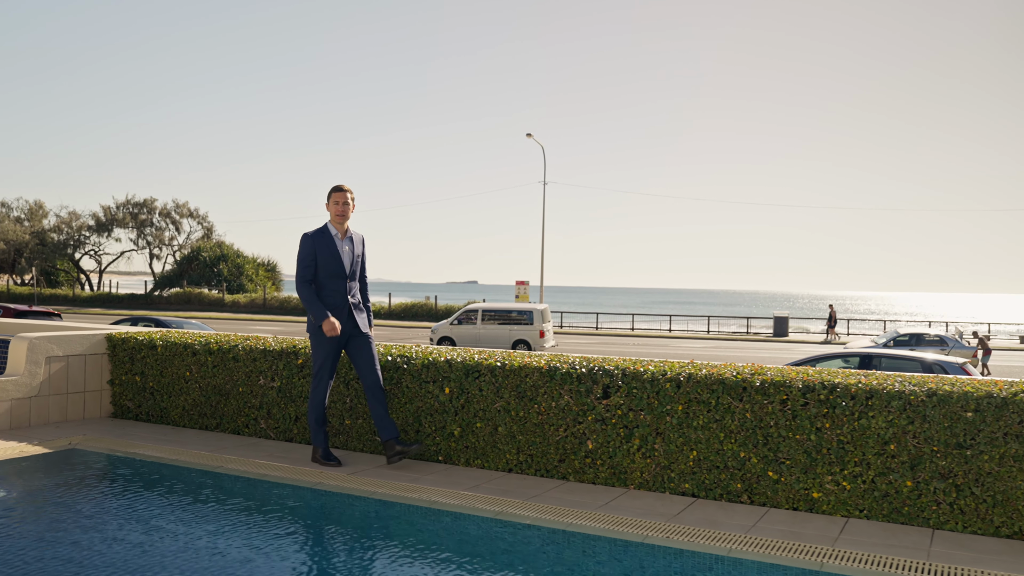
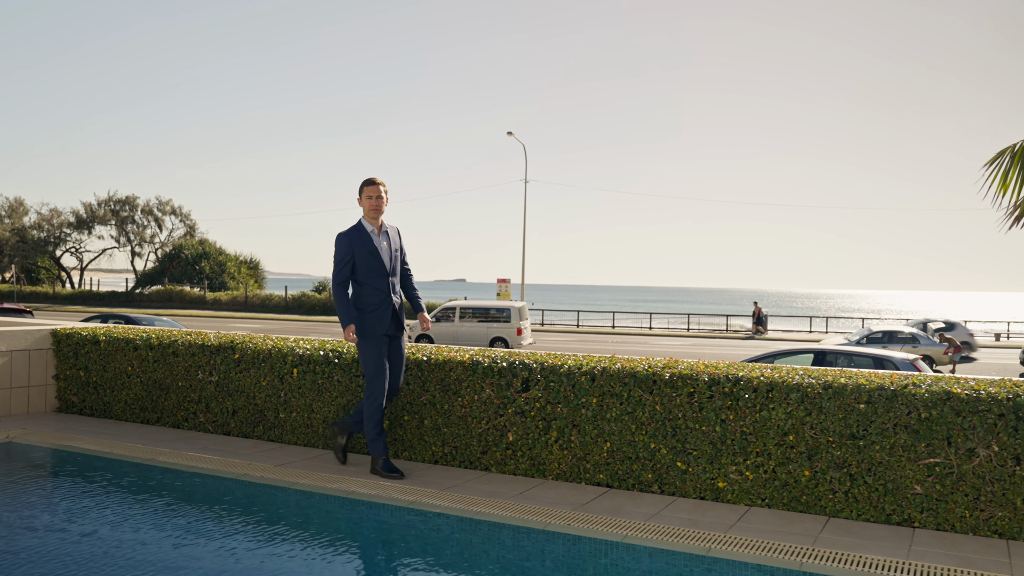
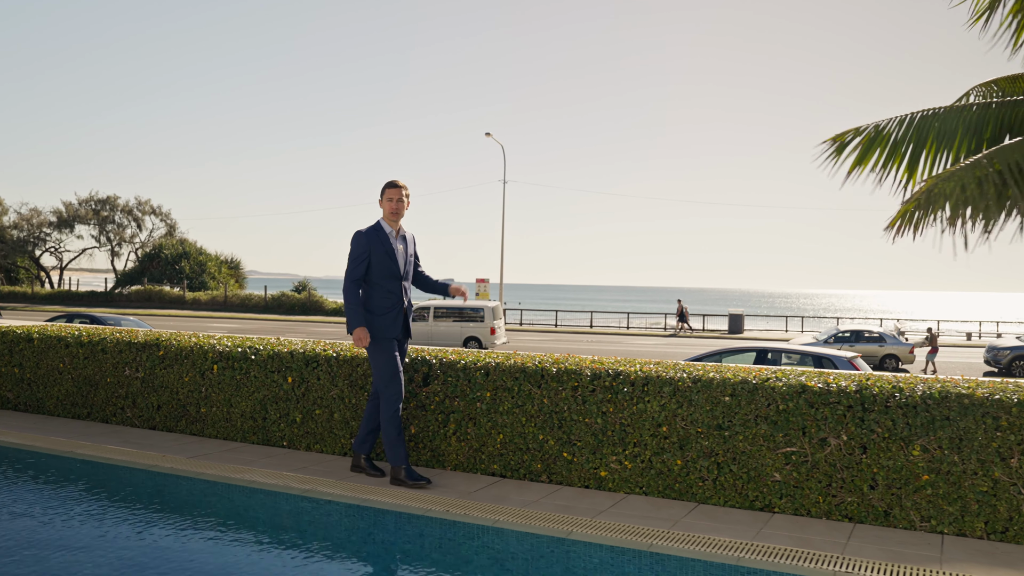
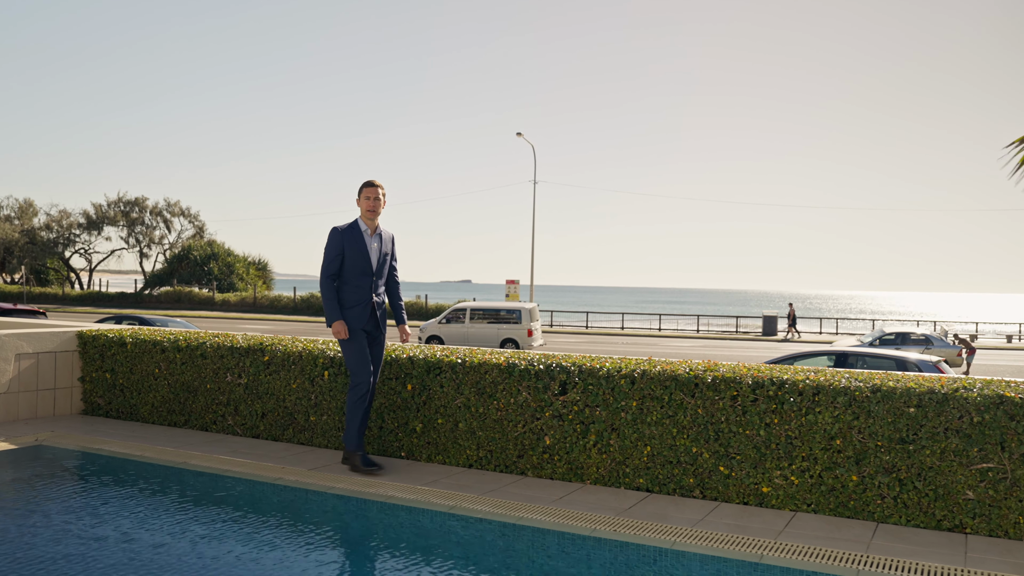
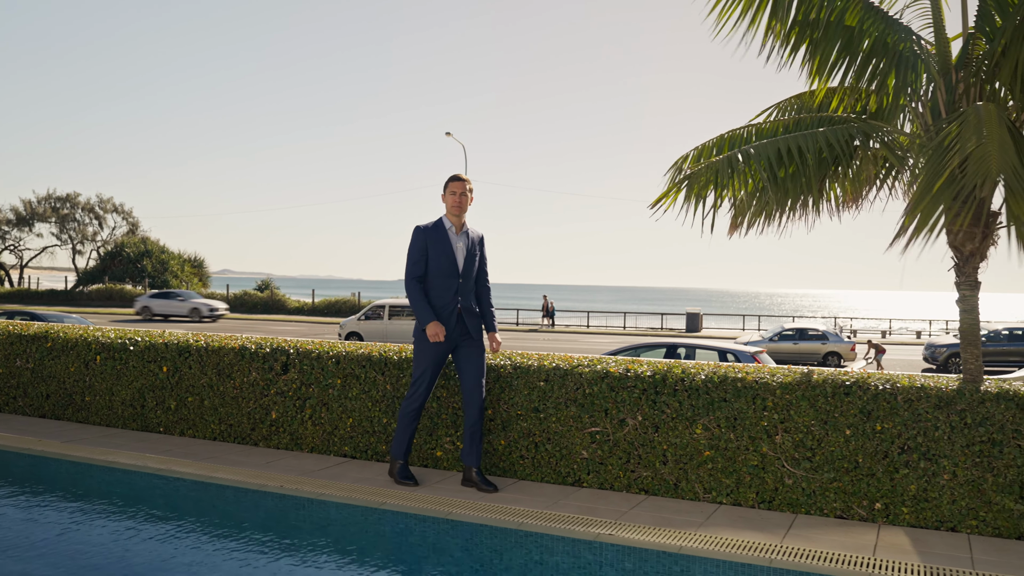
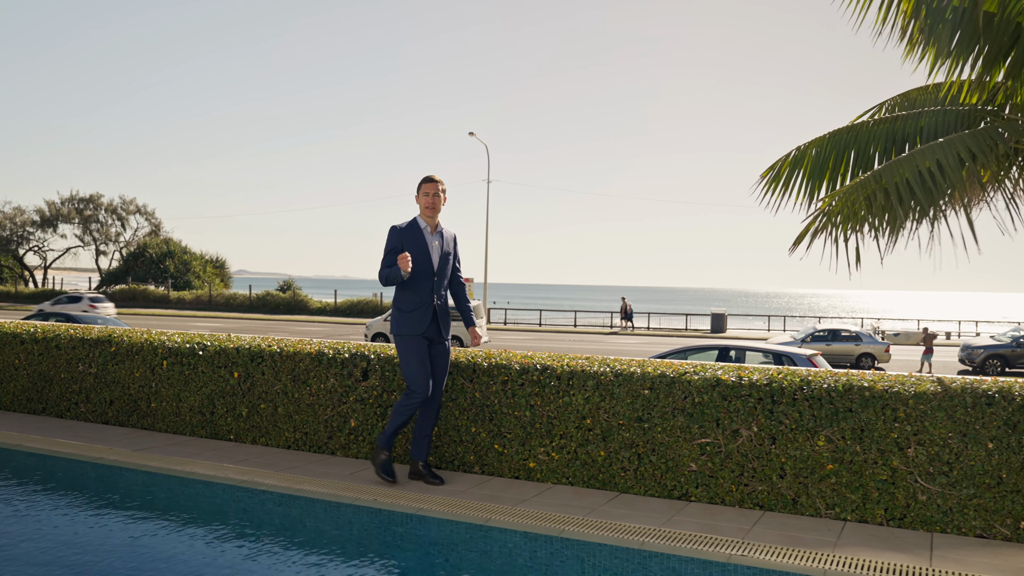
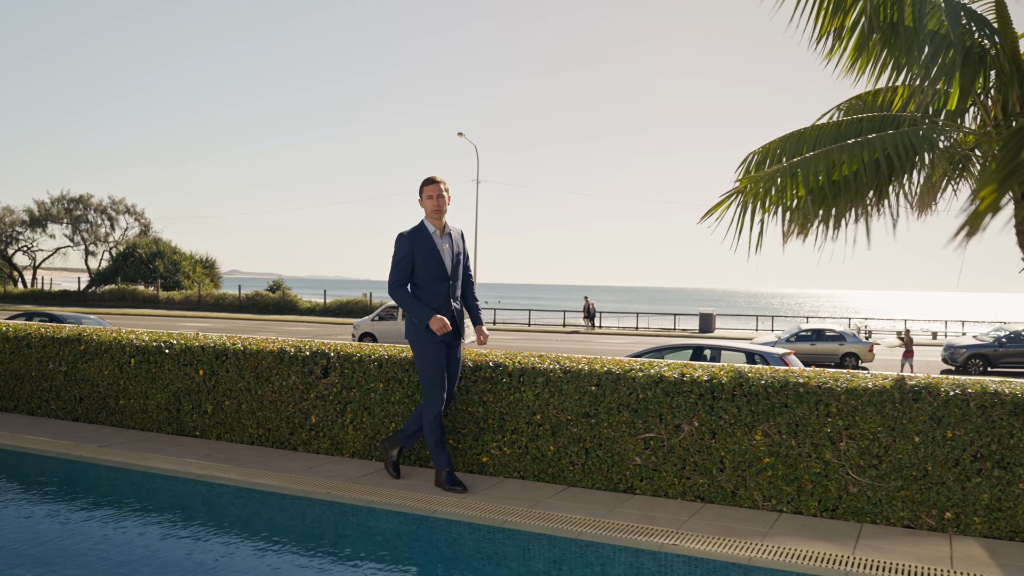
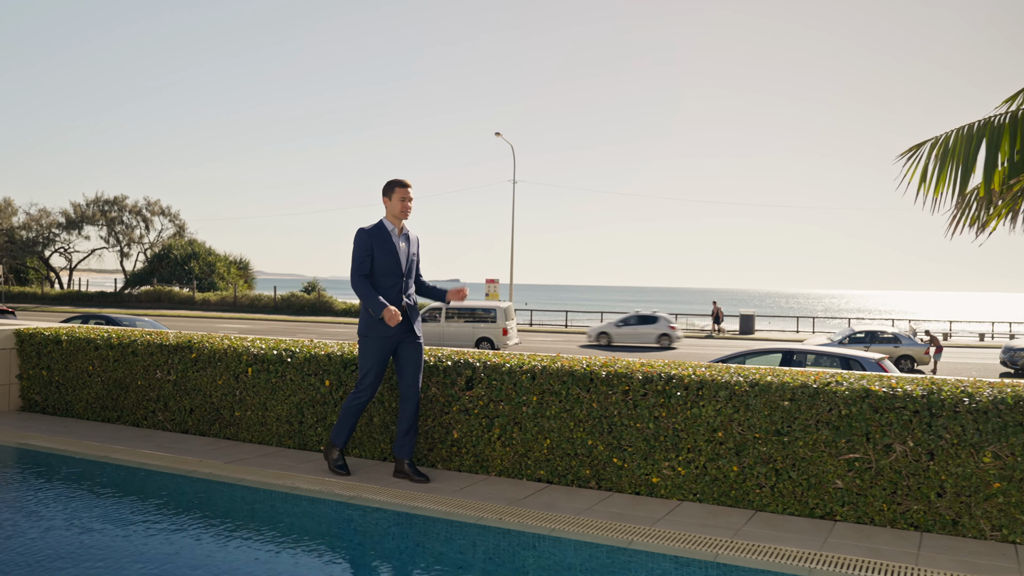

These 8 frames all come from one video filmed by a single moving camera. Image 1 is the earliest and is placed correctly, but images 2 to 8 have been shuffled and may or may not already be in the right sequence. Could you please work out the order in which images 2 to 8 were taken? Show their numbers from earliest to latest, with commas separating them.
4, 2, 8, 3, 6, 7, 5
